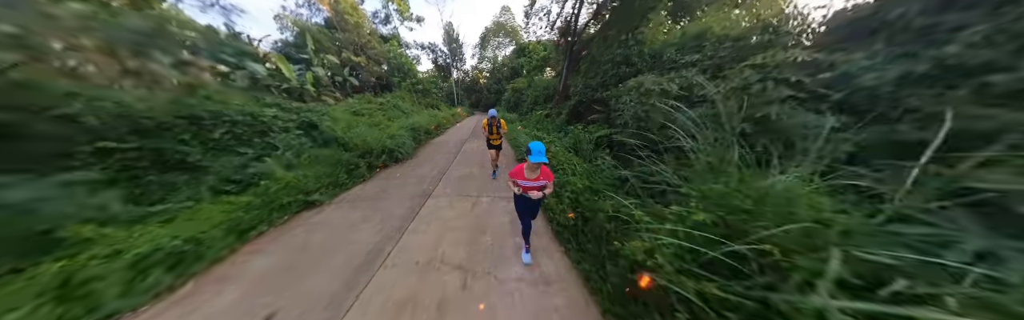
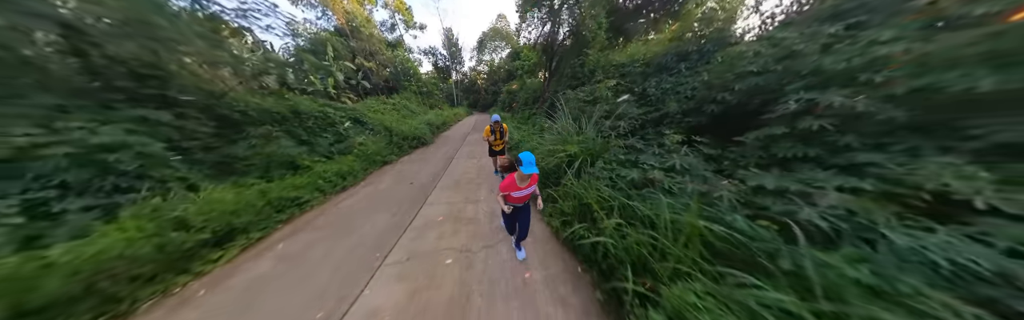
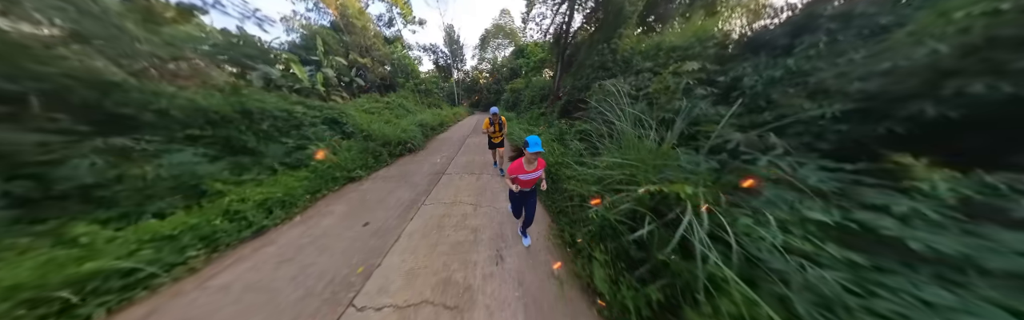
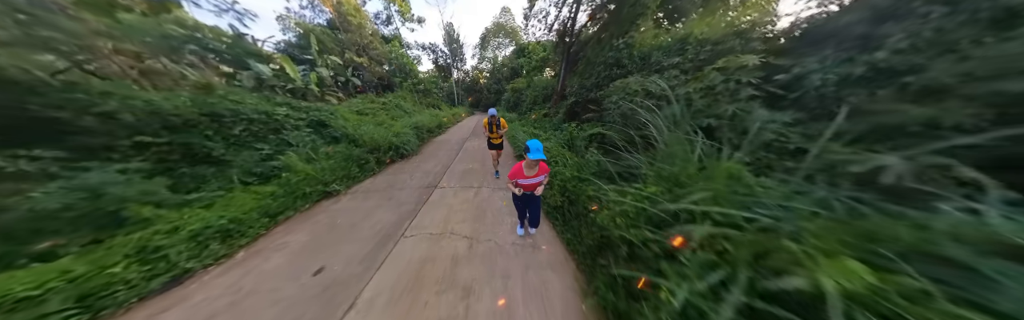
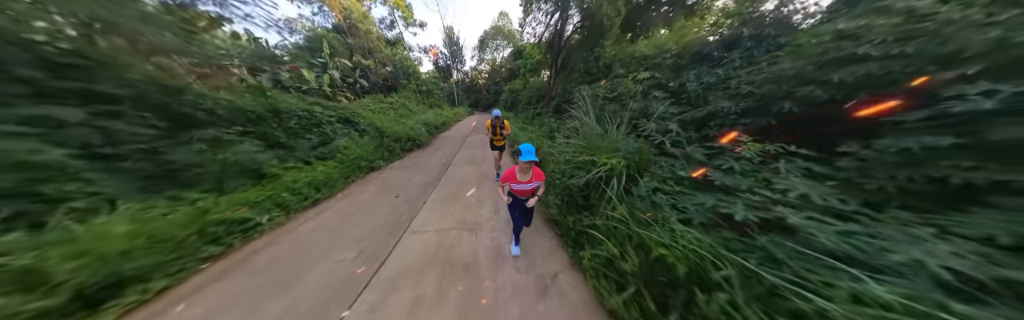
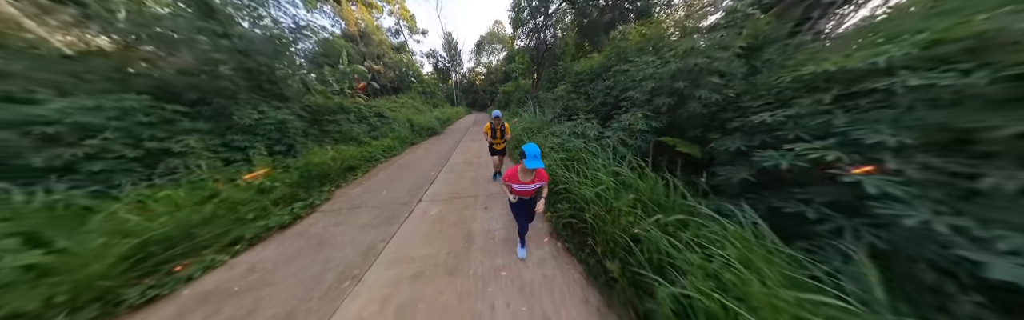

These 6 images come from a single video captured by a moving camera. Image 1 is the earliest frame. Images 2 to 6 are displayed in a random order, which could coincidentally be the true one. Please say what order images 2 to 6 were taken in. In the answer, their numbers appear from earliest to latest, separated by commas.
4, 3, 5, 2, 6
